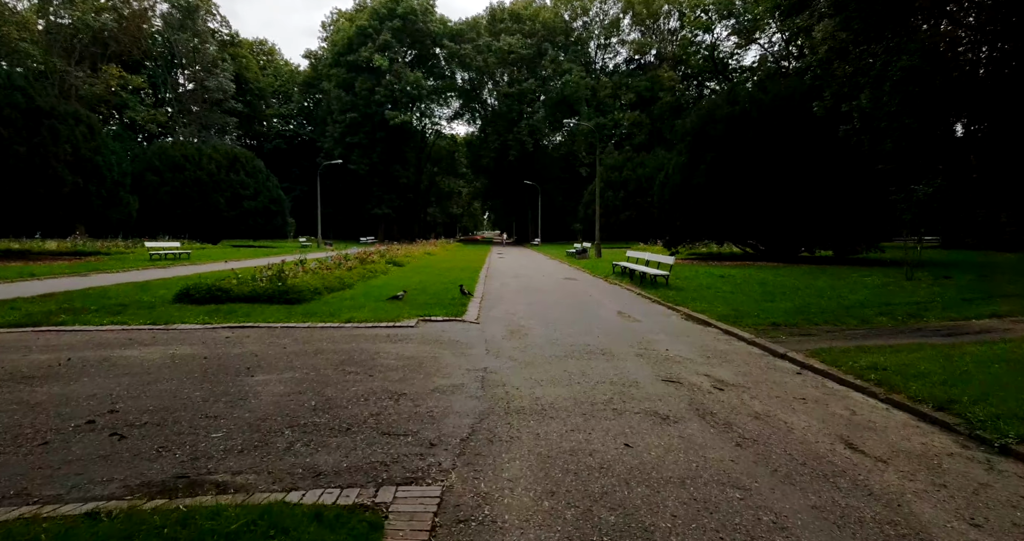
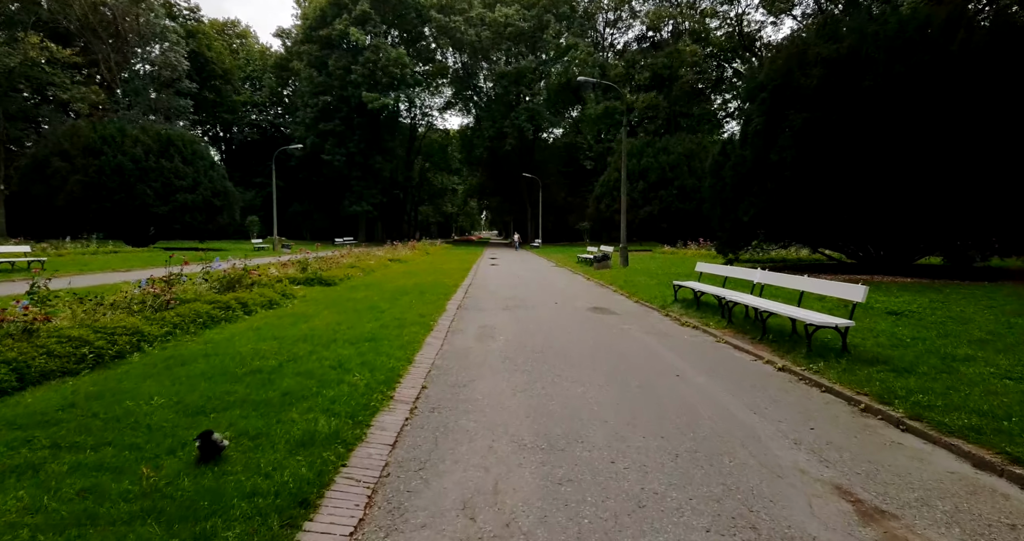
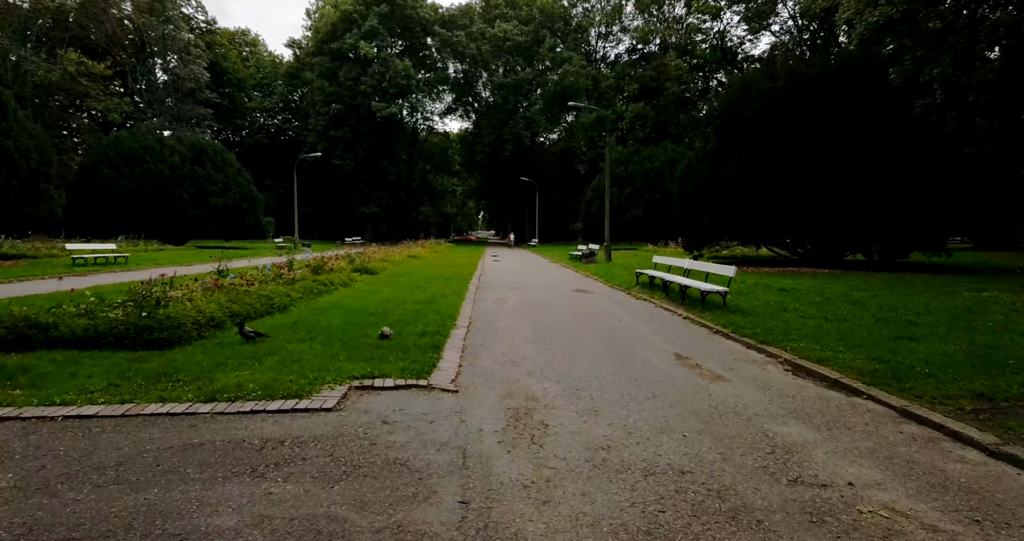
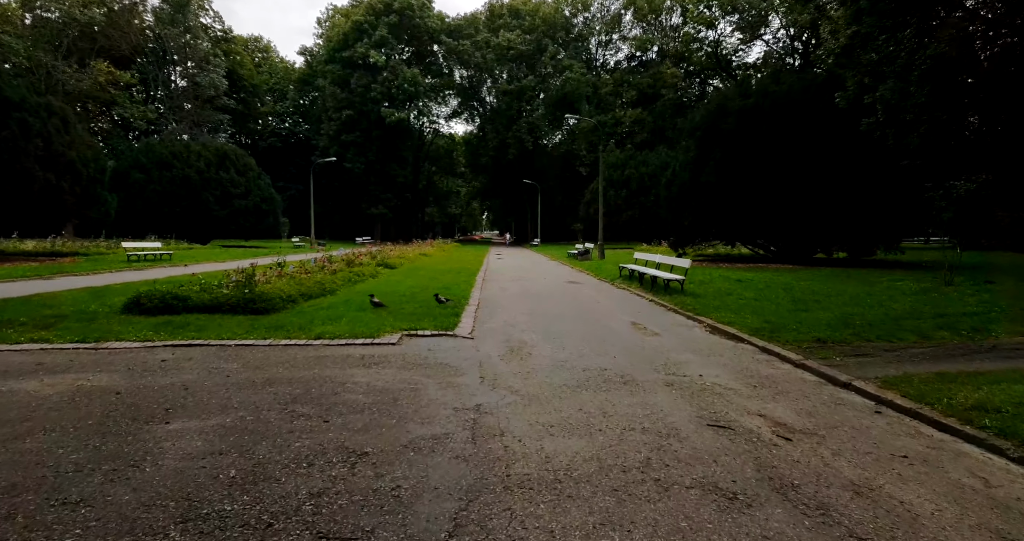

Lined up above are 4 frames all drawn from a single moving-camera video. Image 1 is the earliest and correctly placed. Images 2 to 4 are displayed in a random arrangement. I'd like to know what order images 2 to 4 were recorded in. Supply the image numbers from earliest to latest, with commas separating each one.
4, 3, 2
